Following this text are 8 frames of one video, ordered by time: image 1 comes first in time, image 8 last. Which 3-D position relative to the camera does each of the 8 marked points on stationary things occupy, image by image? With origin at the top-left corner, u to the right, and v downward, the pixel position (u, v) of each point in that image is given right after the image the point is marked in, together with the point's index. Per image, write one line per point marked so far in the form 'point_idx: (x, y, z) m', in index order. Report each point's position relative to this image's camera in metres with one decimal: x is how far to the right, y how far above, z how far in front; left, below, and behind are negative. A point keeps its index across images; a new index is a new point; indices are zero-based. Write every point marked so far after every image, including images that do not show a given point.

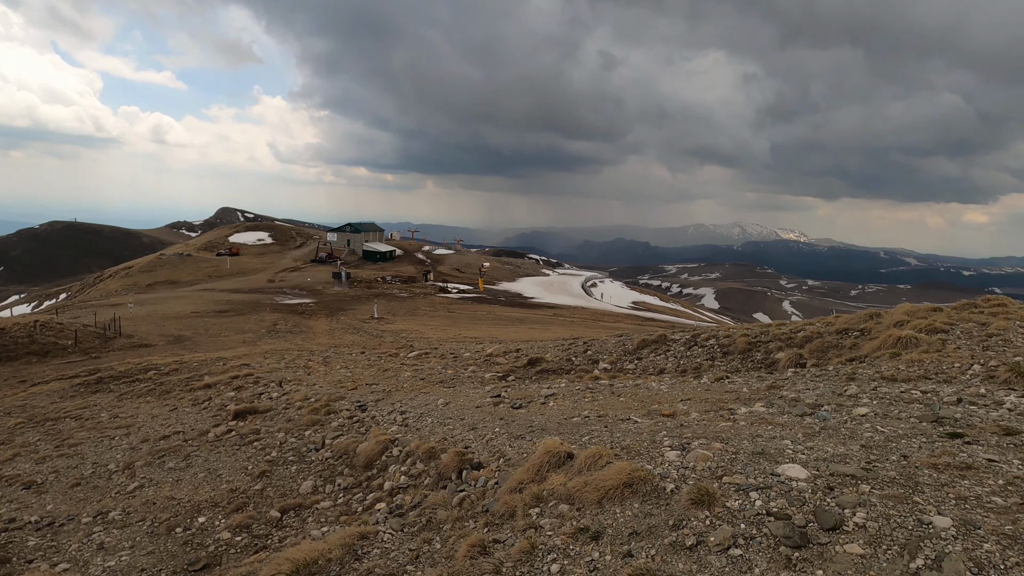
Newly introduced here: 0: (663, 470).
0: (+2.7, -3.3, +9.6) m
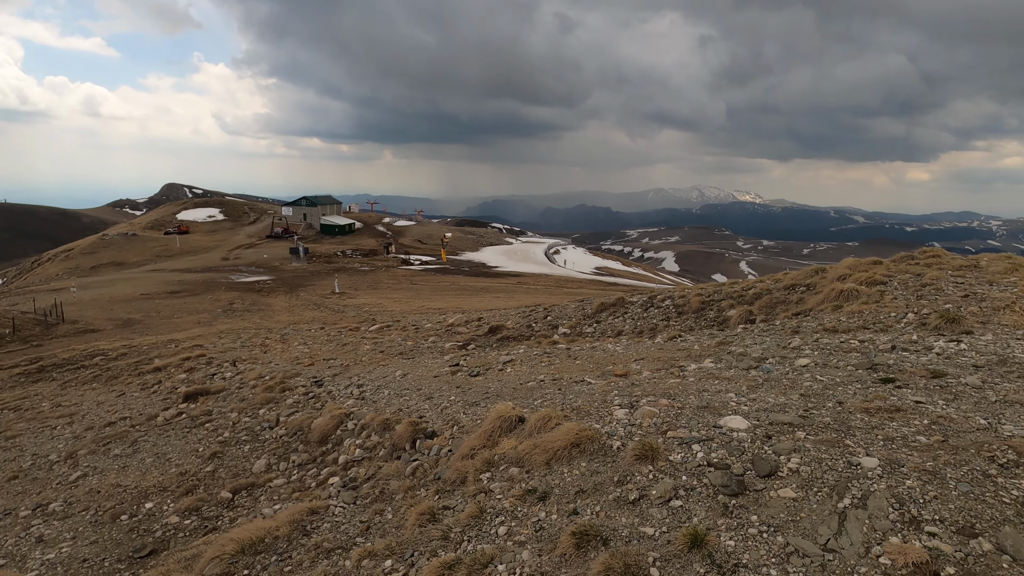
0: (+1.8, -2.6, +9.6) m
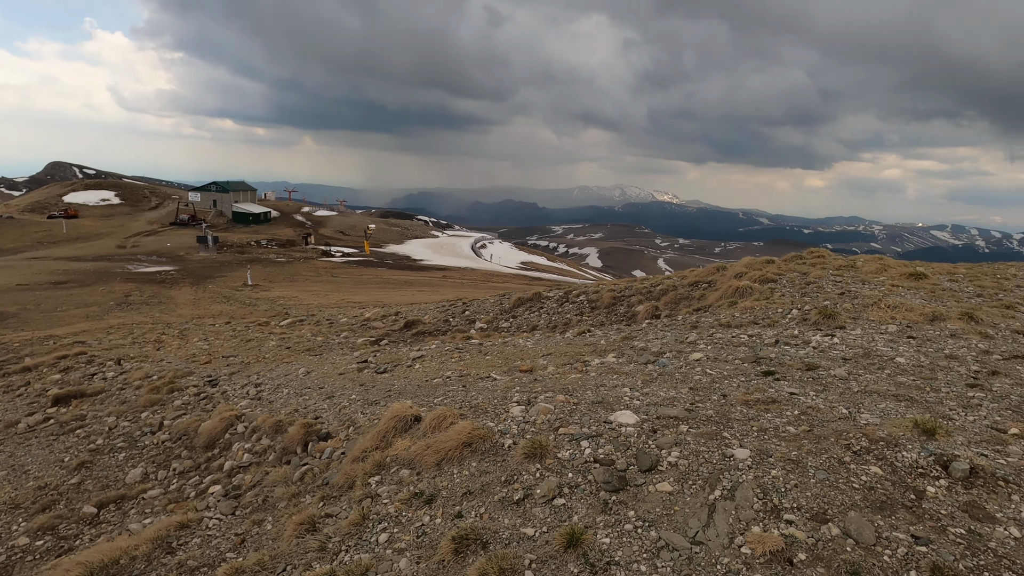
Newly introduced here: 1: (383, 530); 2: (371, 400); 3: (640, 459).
0: (-0.1, -2.5, +9.5) m
1: (-1.9, -3.5, +7.7) m
2: (-3.7, -3.0, +14.0) m
3: (+1.9, -2.5, +7.8) m
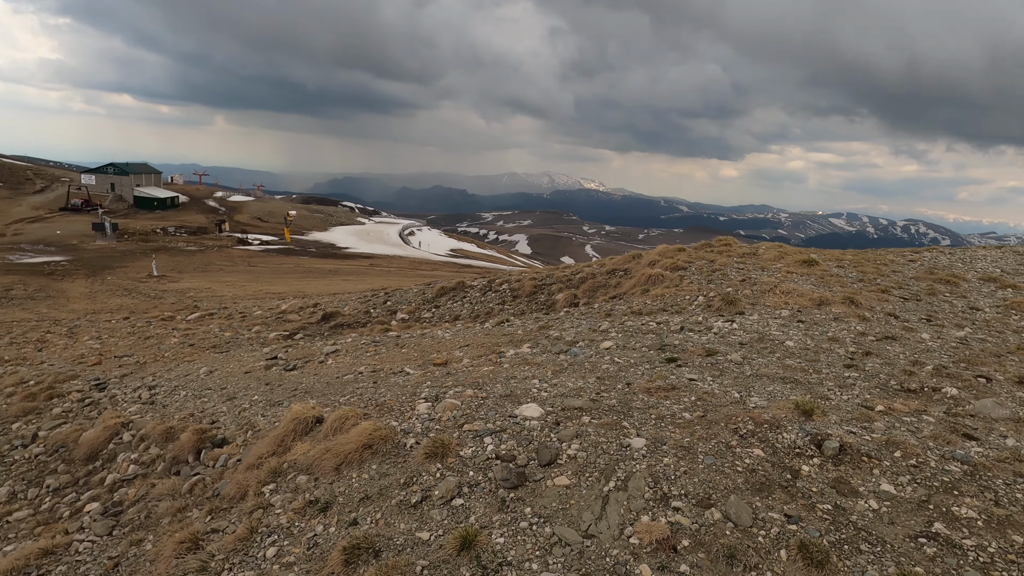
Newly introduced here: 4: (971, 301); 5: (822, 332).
0: (-1.8, -2.4, +9.2) m
1: (-3.2, -3.5, +7.2) m
2: (-5.9, -2.8, +13.3) m
3: (+0.4, -2.4, +7.8) m
4: (+14.8, -0.4, +17.1) m
5: (+8.0, -1.1, +13.7) m
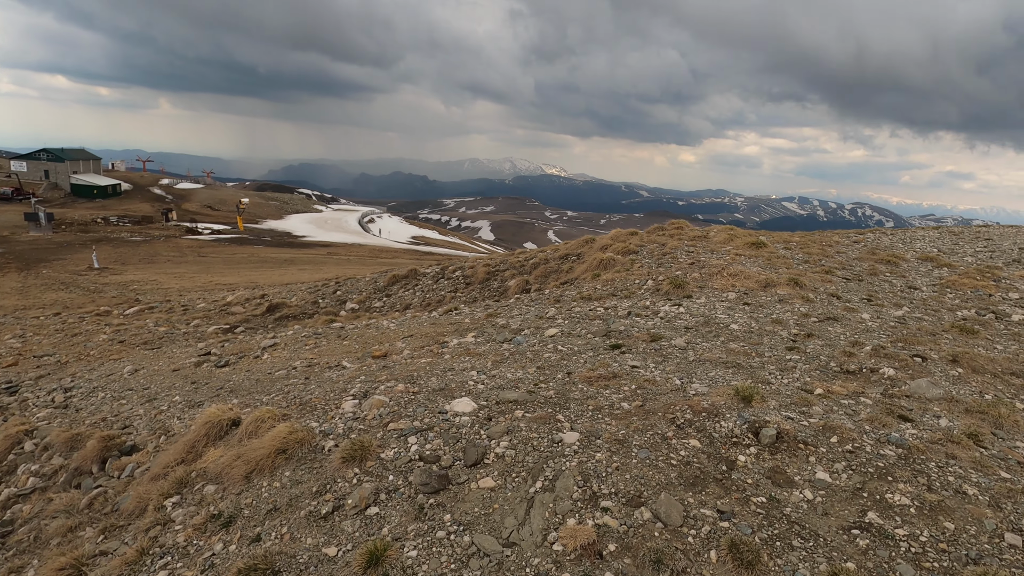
0: (-2.9, -2.2, +8.5) m
1: (-4.2, -3.4, +6.4) m
2: (-7.3, -2.6, +12.3) m
3: (-0.6, -2.3, +7.3) m
4: (+13.0, +0.3, +17.4) m
5: (+6.5, -0.7, +13.6) m
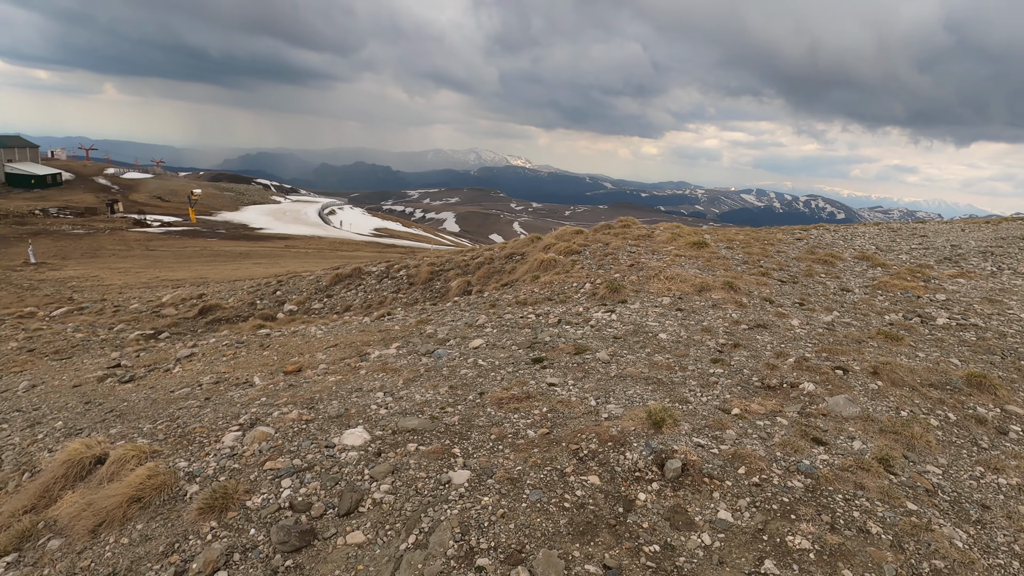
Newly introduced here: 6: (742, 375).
0: (-4.5, -2.5, +7.6) m
1: (-5.6, -3.7, +5.5) m
2: (-9.1, -2.9, +11.1) m
3: (-2.1, -2.6, +6.5) m
4: (+10.9, +0.2, +17.5) m
5: (+4.6, -0.8, +13.2) m
6: (+4.4, -1.6, +10.1) m
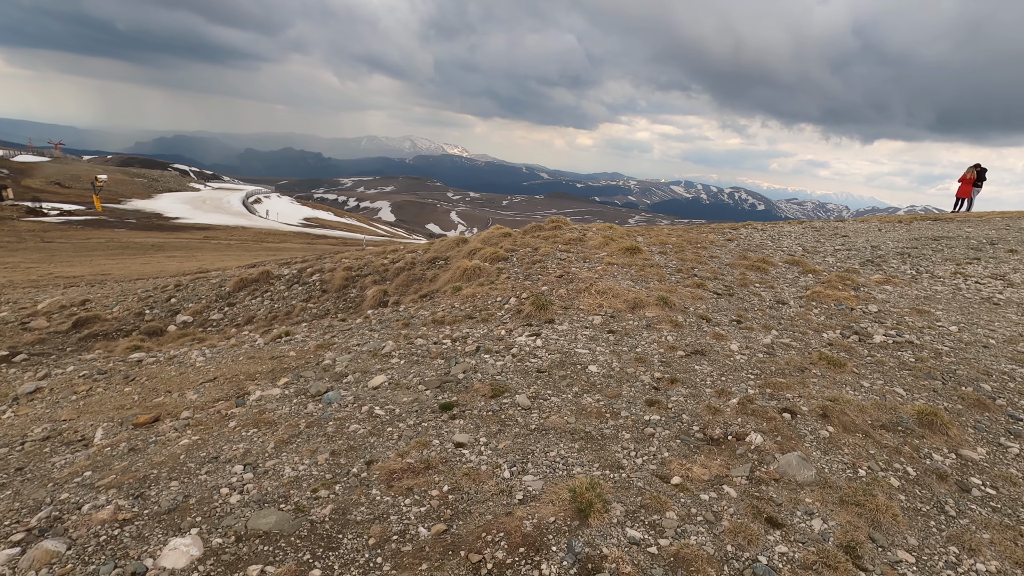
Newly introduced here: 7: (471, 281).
0: (-5.7, -3.2, +5.2) m
1: (-6.6, -4.5, +3.0) m
2: (-10.7, -3.6, +8.2) m
3: (-3.2, -3.3, +4.4) m
4: (+8.4, -0.1, +16.8) m
5: (+2.6, -1.3, +11.8) m
6: (+2.8, -2.2, +8.7) m
7: (-1.4, +0.3, +18.3) m
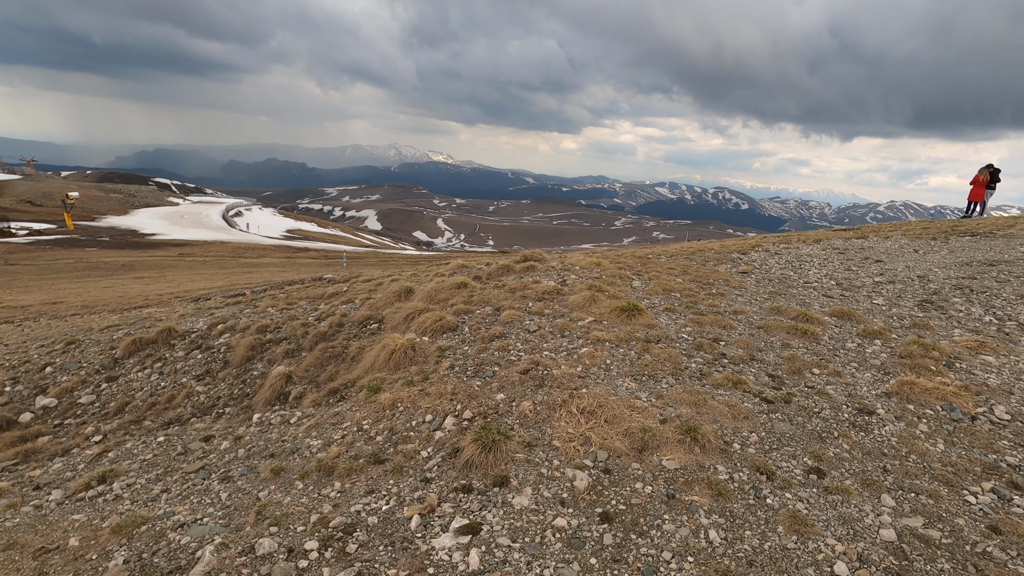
0: (-6.6, -5.5, -0.6) m
1: (-7.4, -6.7, -2.9) m
2: (-11.6, -6.0, +2.2) m
3: (-4.1, -5.4, -1.4) m
4: (+7.1, -2.1, +11.2) m
5: (+1.6, -3.4, +6.2) m
6: (+1.8, -4.2, +3.1) m
7: (-2.6, -2.0, +12.6) m
